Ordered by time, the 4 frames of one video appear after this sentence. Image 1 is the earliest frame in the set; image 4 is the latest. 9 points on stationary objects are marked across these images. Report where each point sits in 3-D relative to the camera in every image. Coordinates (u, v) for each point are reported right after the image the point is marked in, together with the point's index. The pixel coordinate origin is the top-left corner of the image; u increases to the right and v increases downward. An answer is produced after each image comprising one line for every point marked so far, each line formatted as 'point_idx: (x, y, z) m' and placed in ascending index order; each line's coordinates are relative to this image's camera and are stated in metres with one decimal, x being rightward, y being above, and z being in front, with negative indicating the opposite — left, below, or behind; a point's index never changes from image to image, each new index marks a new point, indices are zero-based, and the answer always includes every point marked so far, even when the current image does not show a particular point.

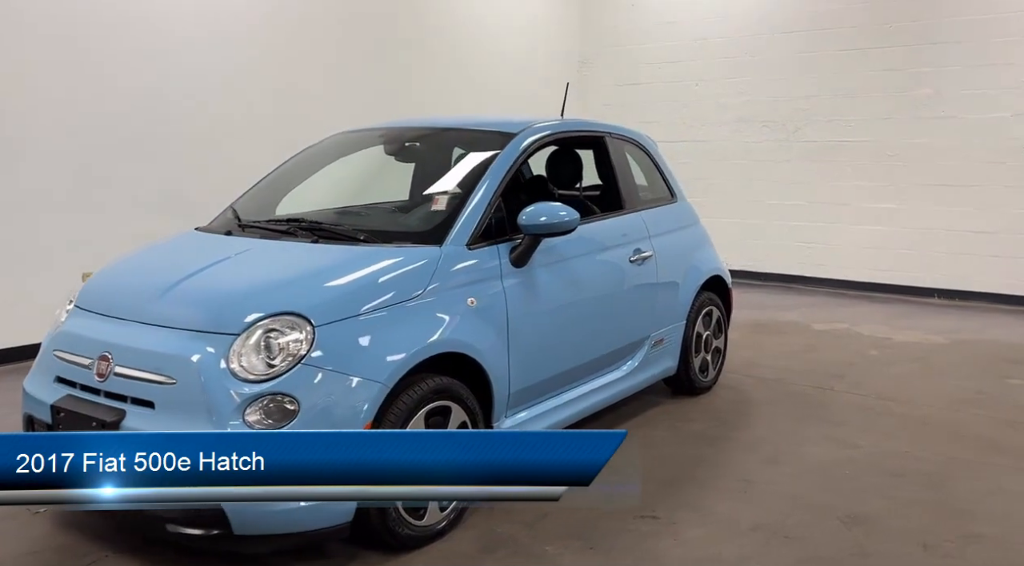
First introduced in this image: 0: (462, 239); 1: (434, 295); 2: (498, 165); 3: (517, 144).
0: (-0.2, +0.1, +2.6) m
1: (-0.2, 0.0, +2.5) m
2: (-0.1, +0.5, +2.9) m
3: (0.0, +0.5, +3.1) m
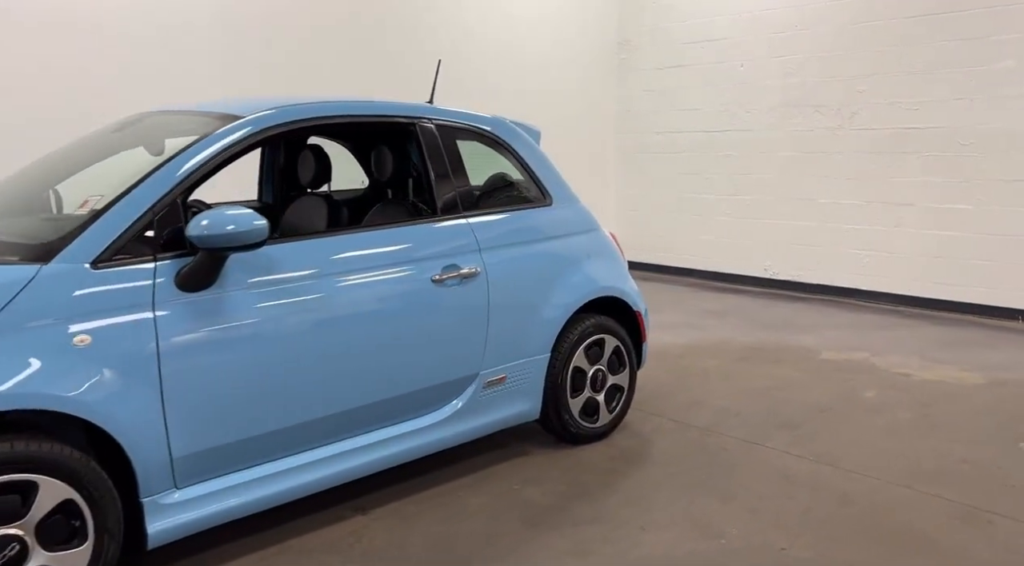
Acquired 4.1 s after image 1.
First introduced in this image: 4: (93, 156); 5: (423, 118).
0: (-1.1, +0.1, +2.0) m
1: (-1.1, -0.1, +1.9) m
2: (-0.9, +0.4, +2.3) m
3: (-0.8, +0.5, +2.4) m
4: (-1.4, +0.4, +2.6) m
5: (-0.3, +0.6, +3.0) m
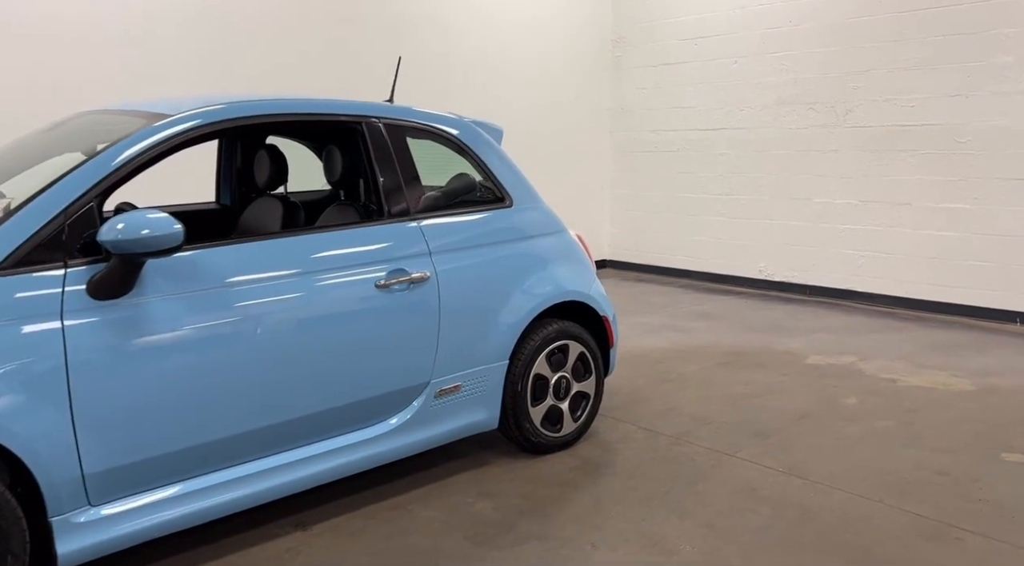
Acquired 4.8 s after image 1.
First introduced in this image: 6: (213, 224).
0: (-1.2, +0.1, +1.9) m
1: (-1.3, -0.1, +1.8) m
2: (-1.1, +0.4, +2.2) m
3: (-1.0, +0.5, +2.3) m
4: (-1.5, +0.4, +2.5) m
5: (-0.5, +0.6, +2.8) m
6: (-1.3, +0.3, +3.5) m
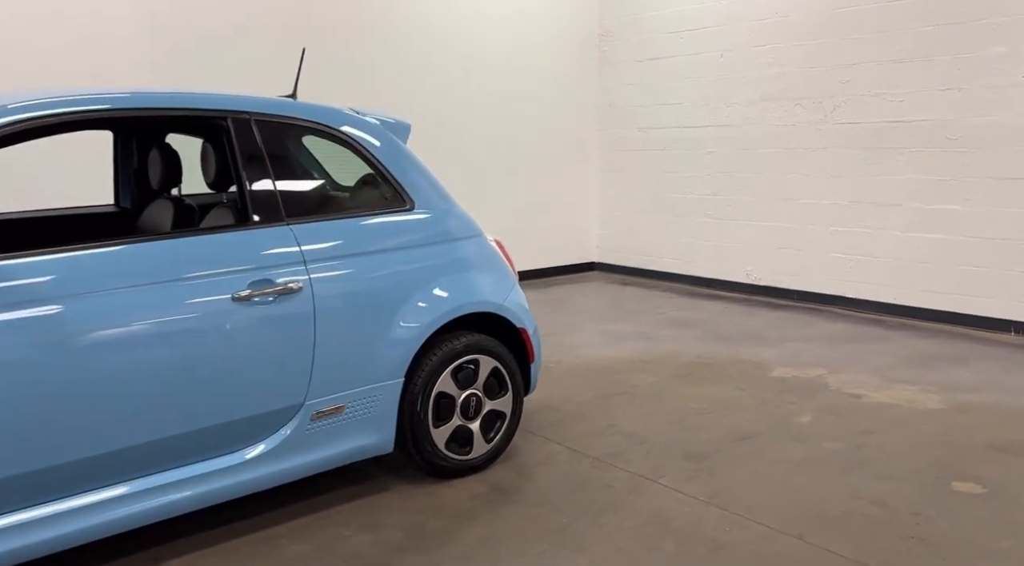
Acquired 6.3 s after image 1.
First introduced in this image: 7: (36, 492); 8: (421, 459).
0: (-1.6, 0.0, +1.7) m
1: (-1.7, -0.1, +1.6) m
2: (-1.4, +0.3, +2.0) m
3: (-1.4, +0.4, +2.1) m
4: (-1.9, +0.4, +2.3) m
5: (-0.9, +0.6, +2.6) m
6: (-1.7, +0.2, +3.3) m
7: (-1.2, -0.5, +2.0) m
8: (-0.3, -0.6, +2.8) m
